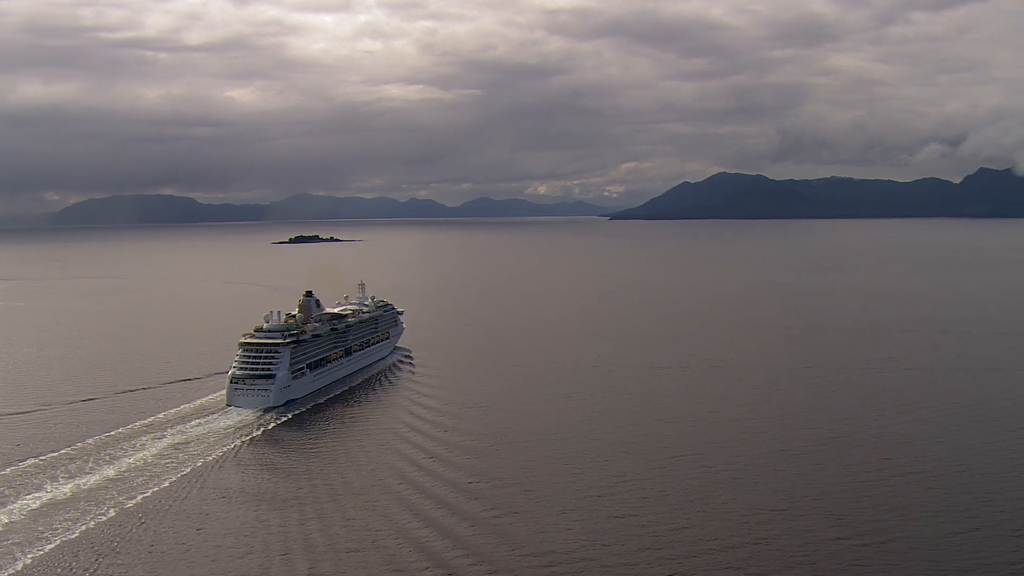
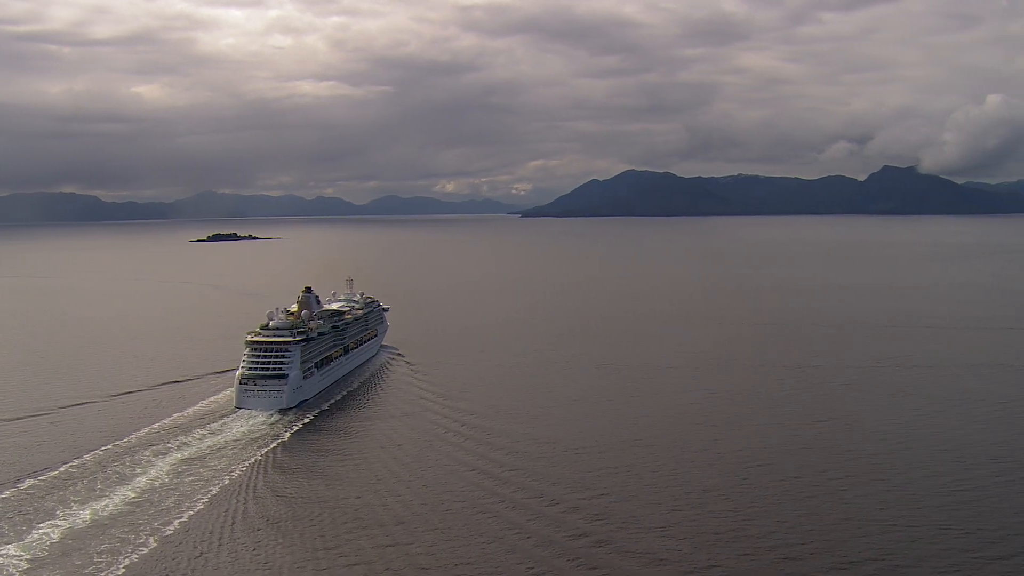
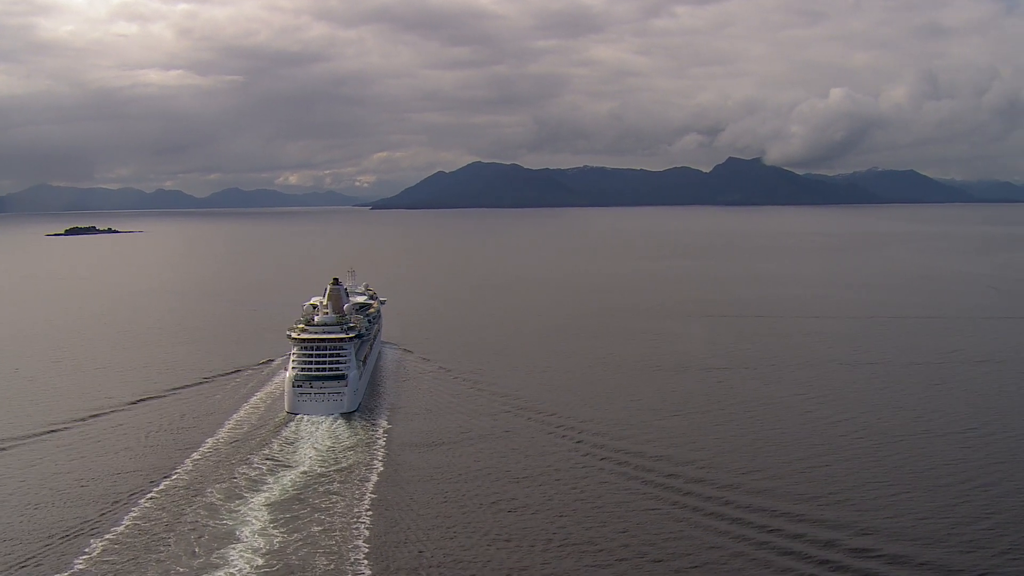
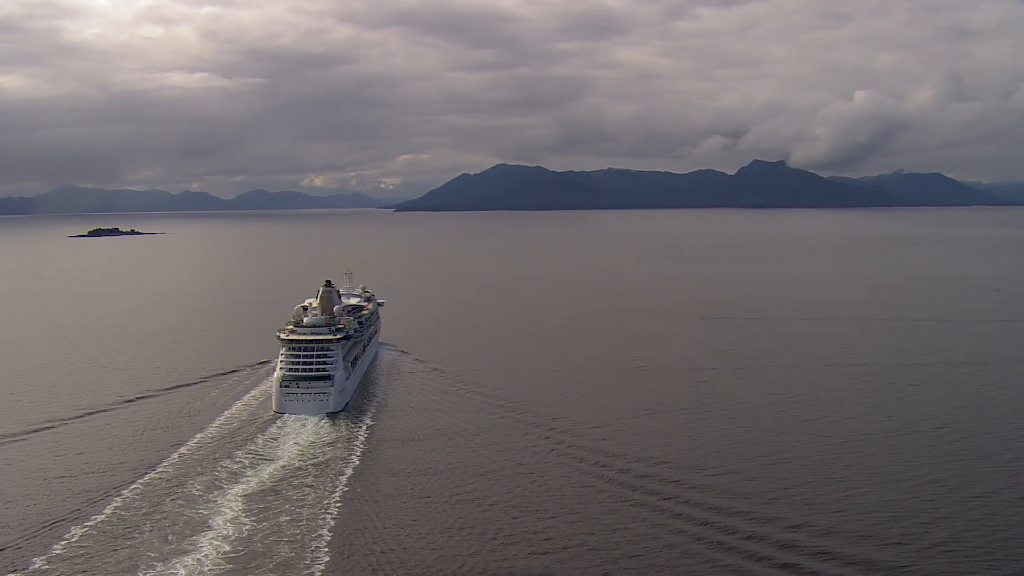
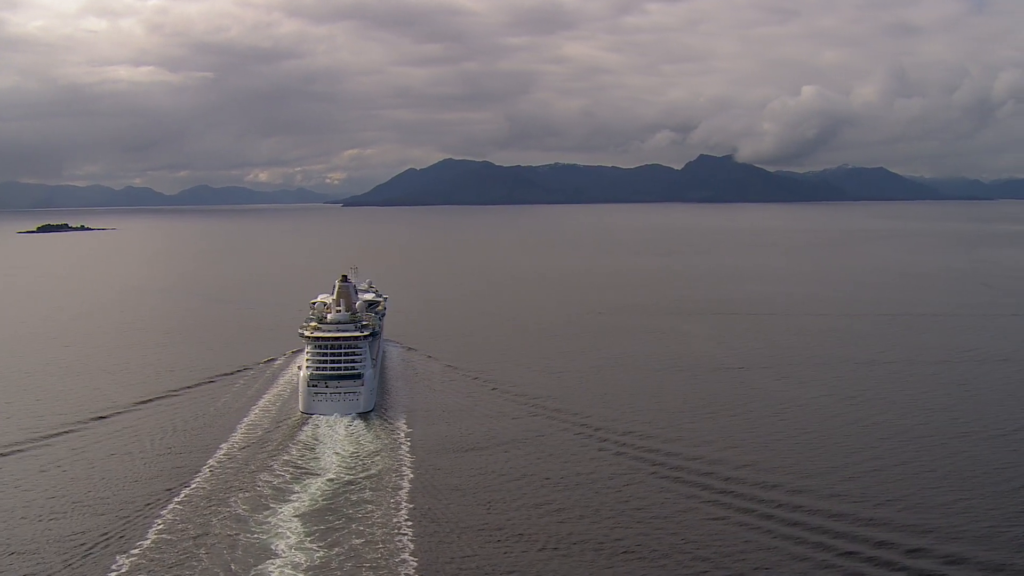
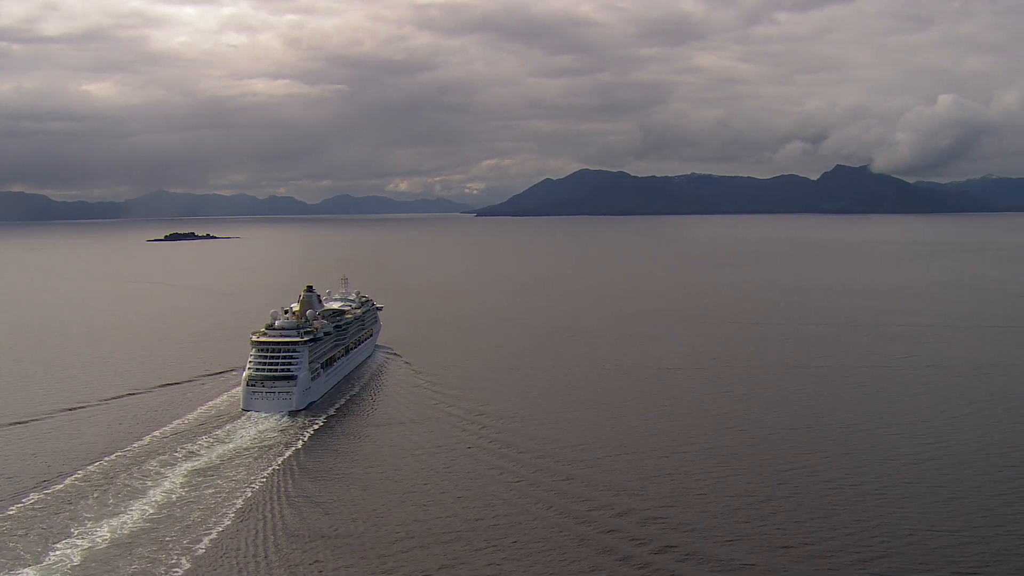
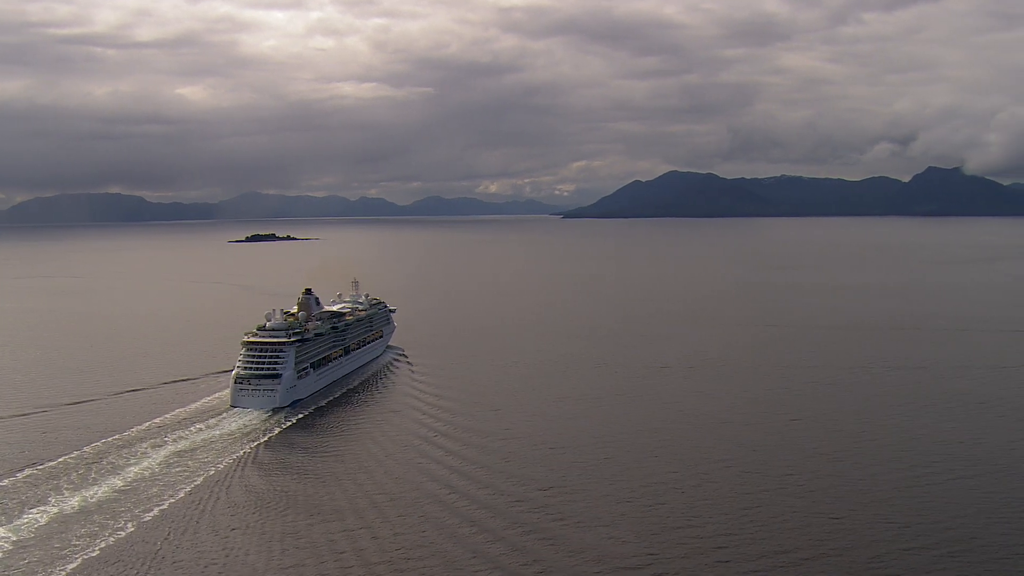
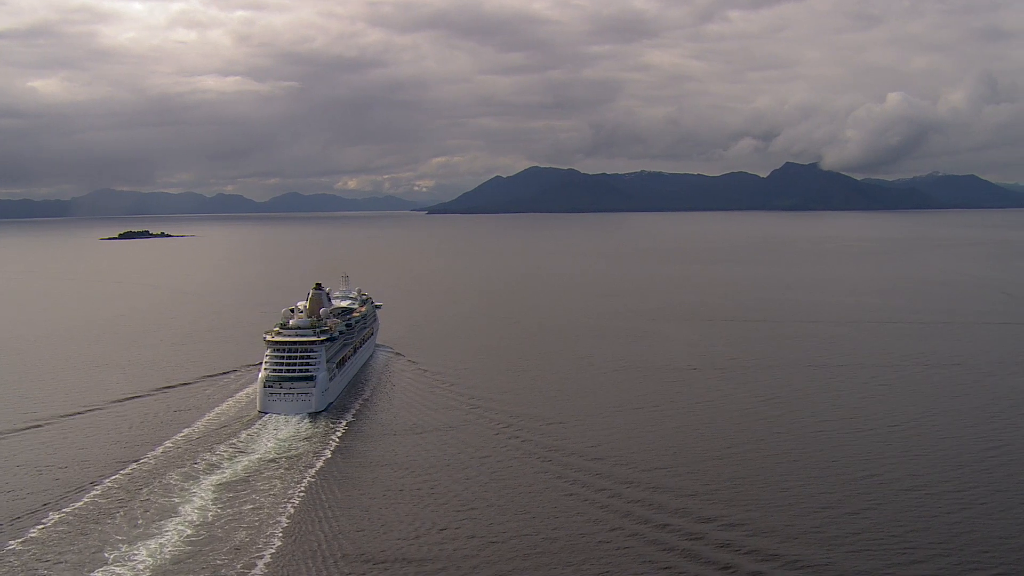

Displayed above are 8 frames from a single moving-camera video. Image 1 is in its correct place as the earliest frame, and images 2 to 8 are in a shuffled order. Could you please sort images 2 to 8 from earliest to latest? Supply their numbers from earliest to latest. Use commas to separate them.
7, 2, 6, 8, 4, 3, 5
